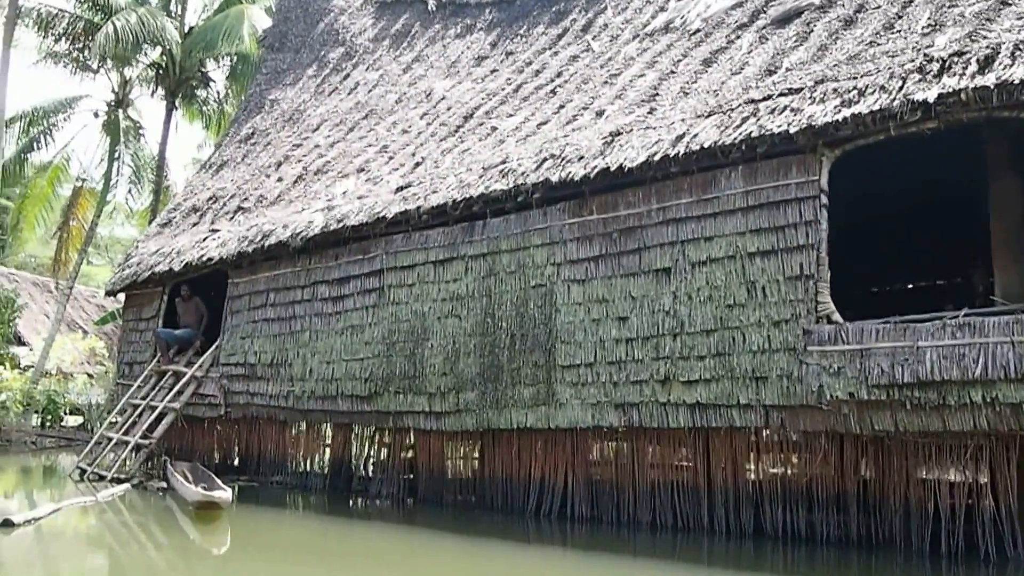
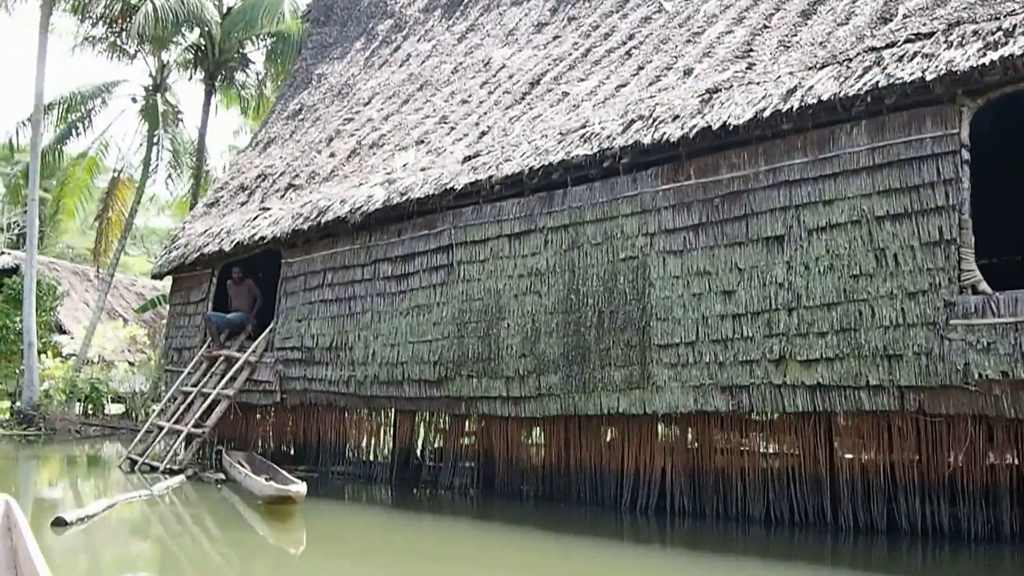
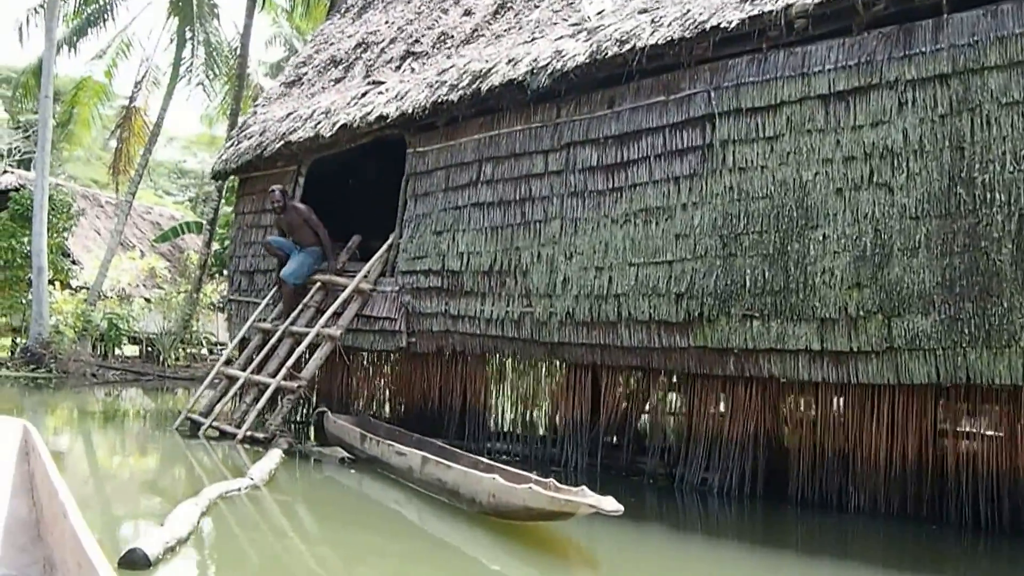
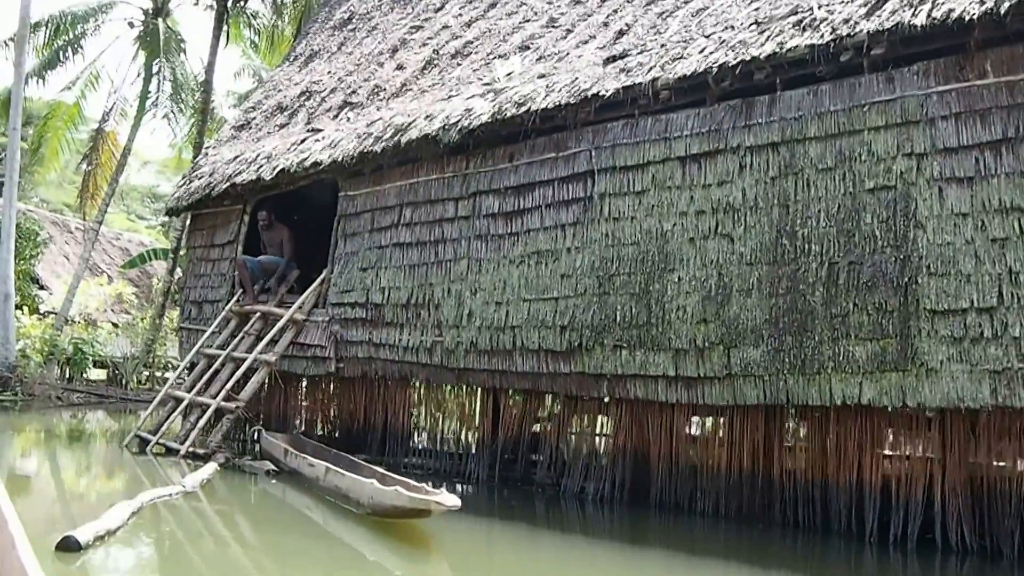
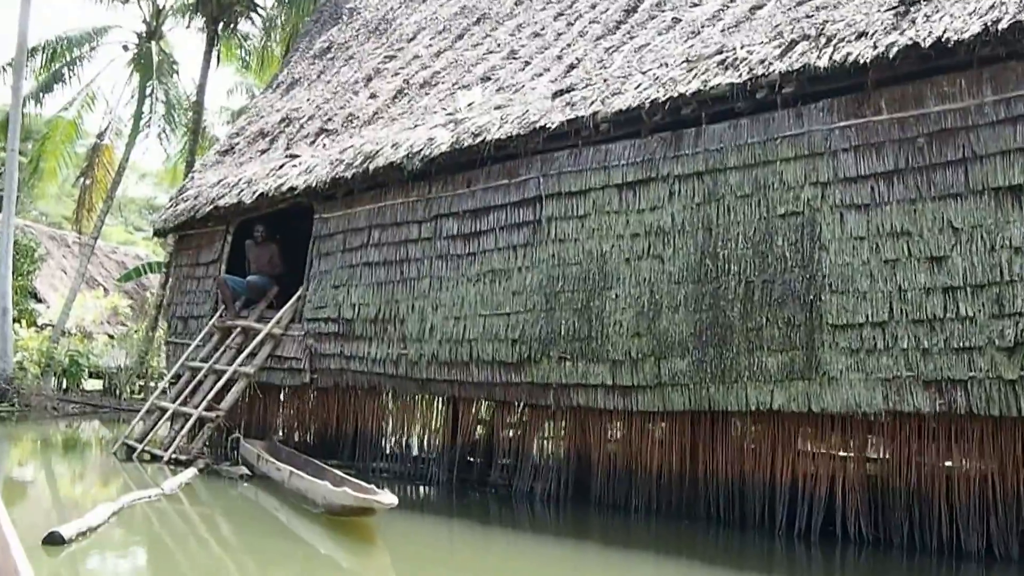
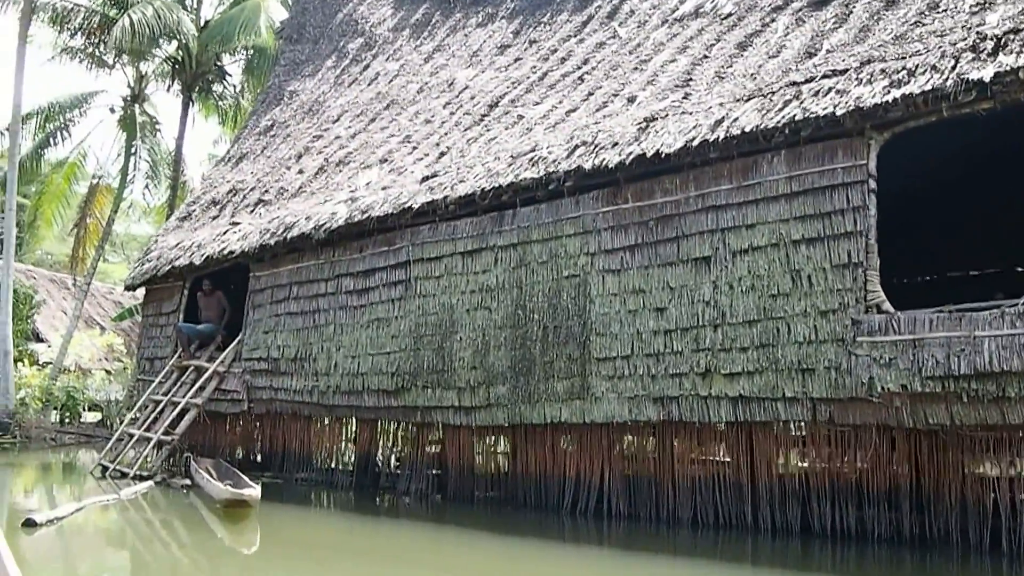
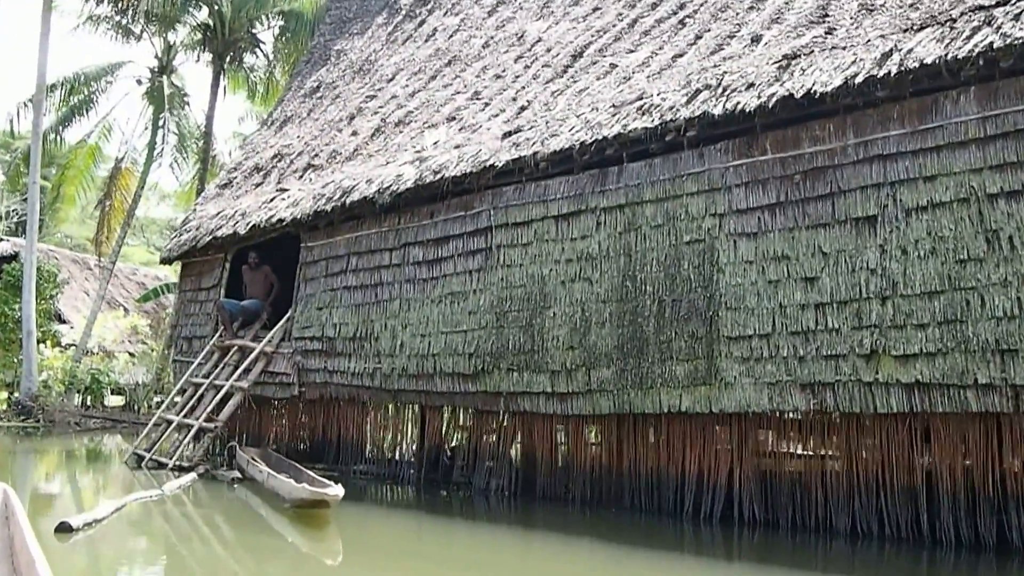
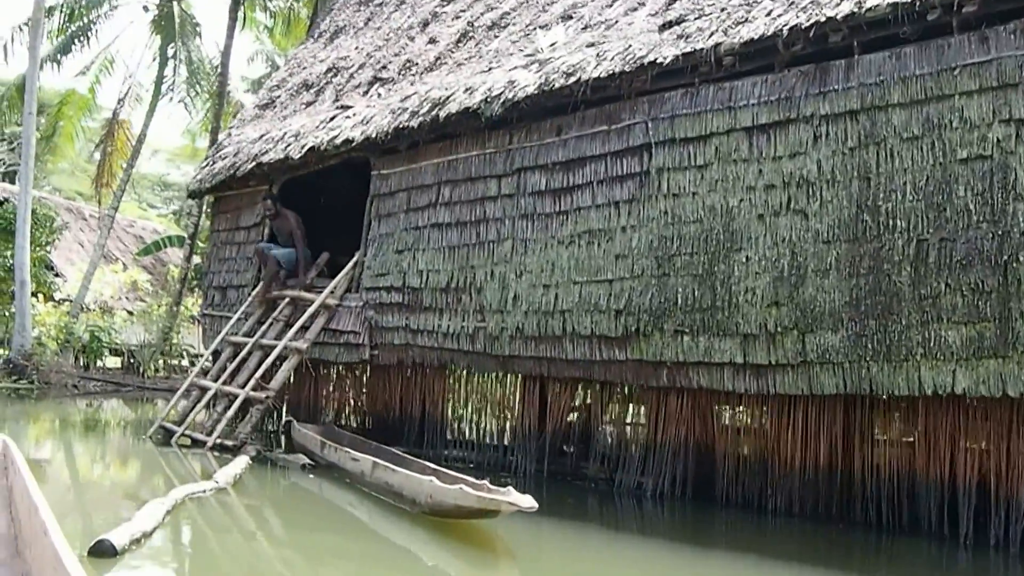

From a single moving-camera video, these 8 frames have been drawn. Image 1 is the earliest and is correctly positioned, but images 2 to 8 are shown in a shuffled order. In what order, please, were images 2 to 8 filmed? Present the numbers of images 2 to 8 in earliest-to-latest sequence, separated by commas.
6, 2, 7, 5, 4, 8, 3
